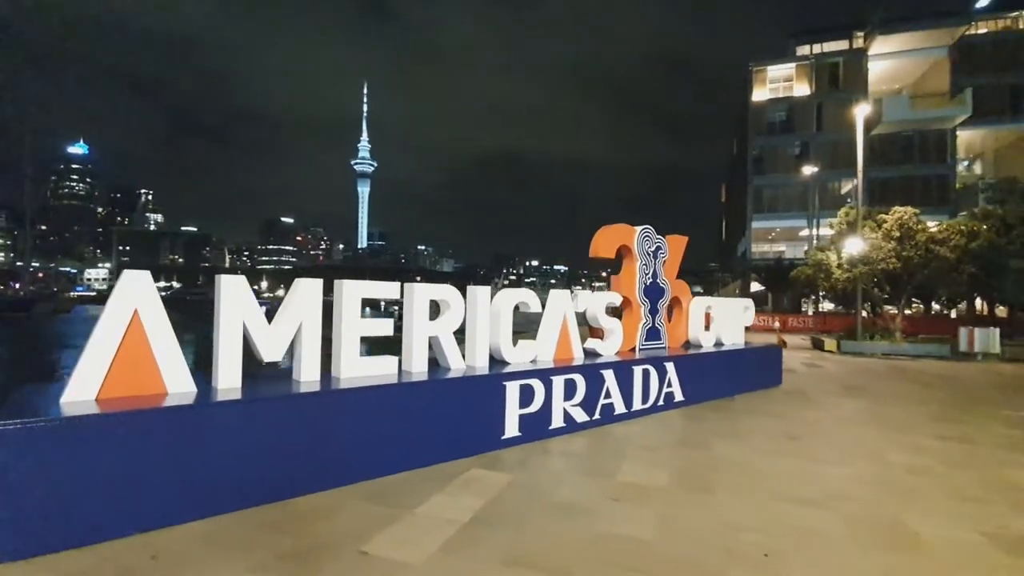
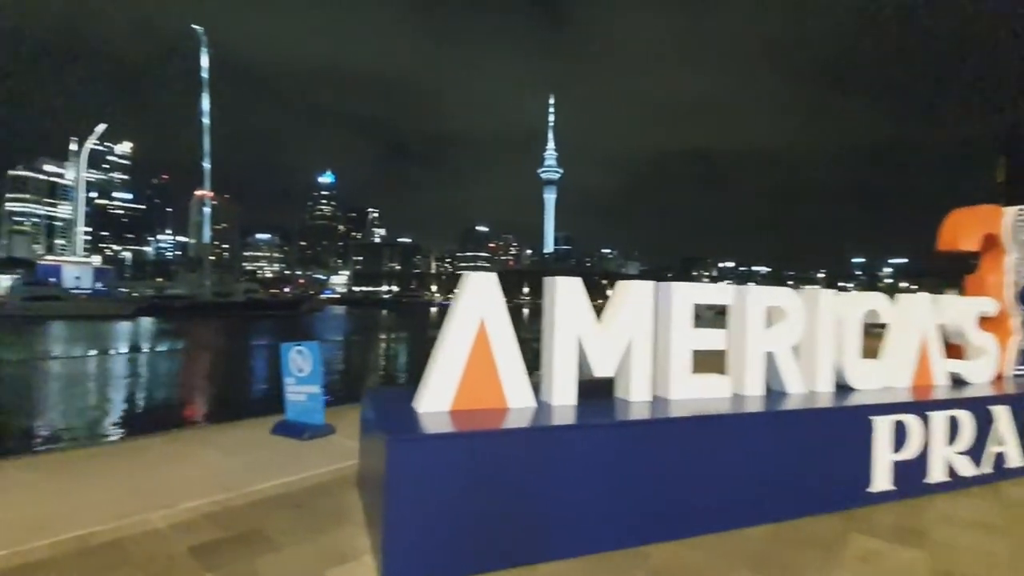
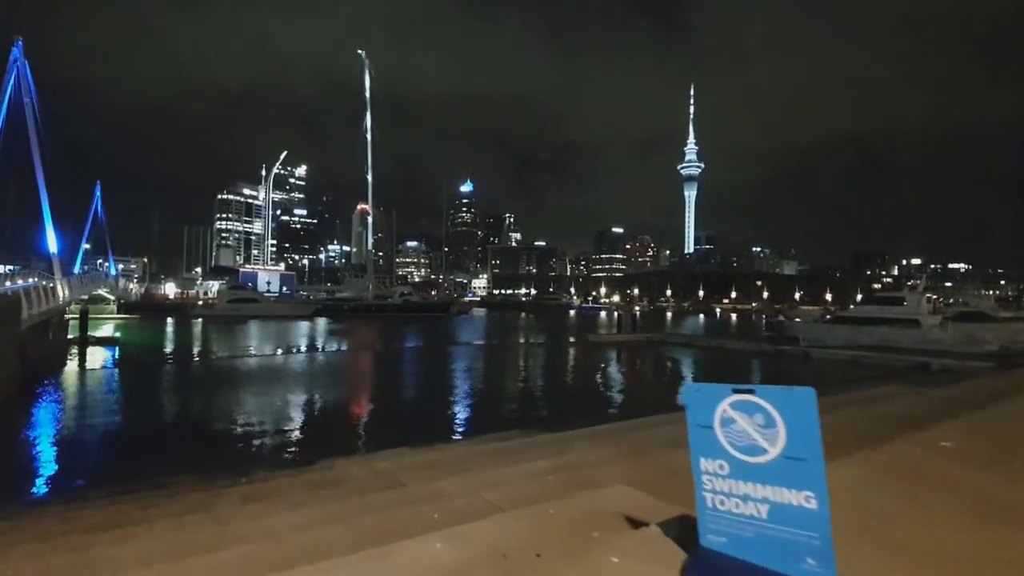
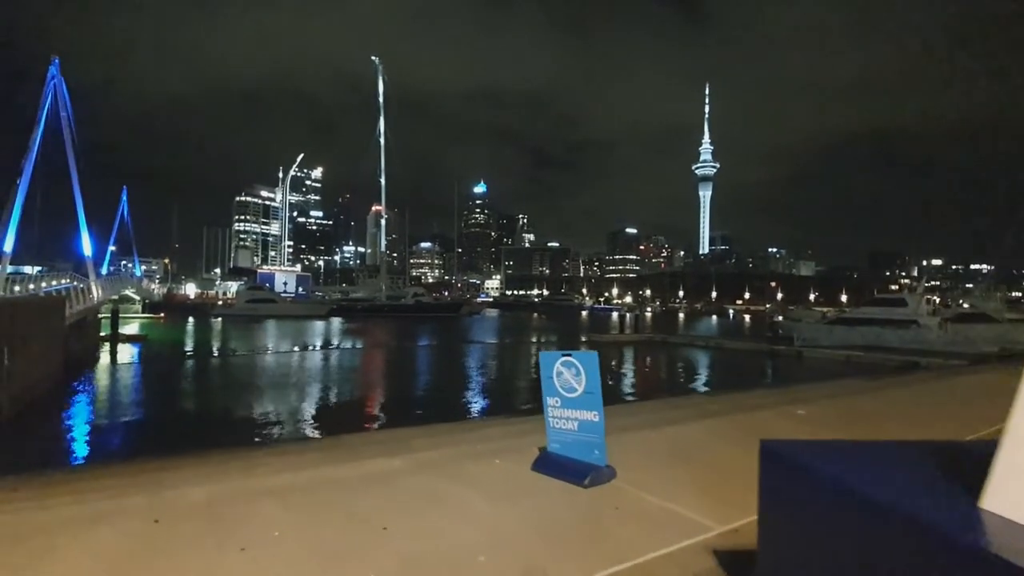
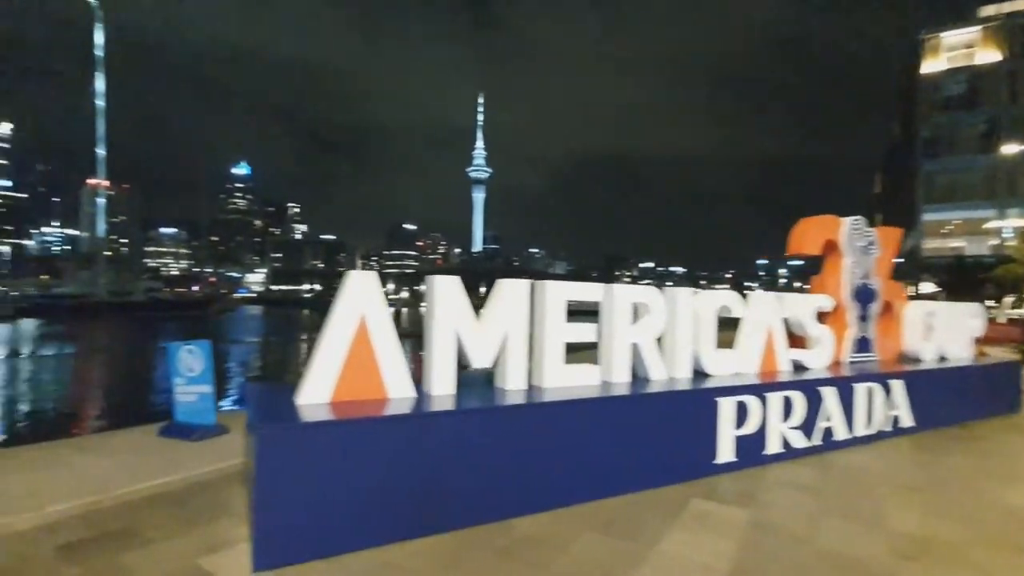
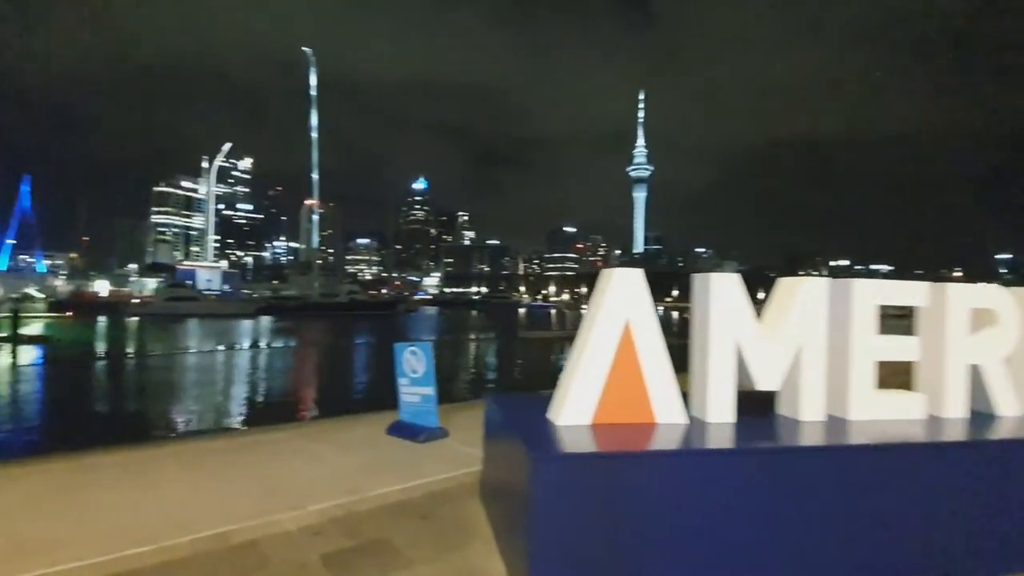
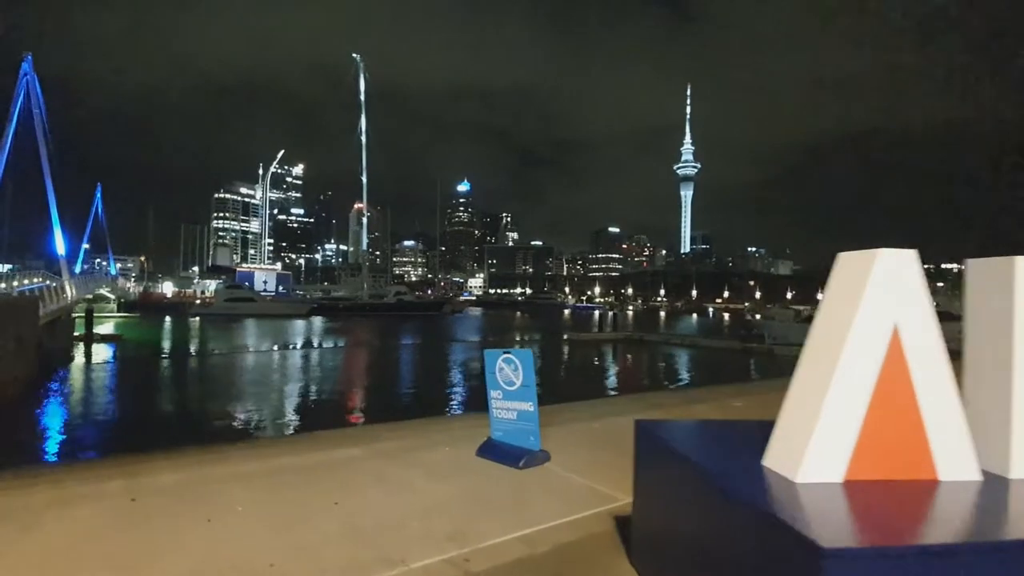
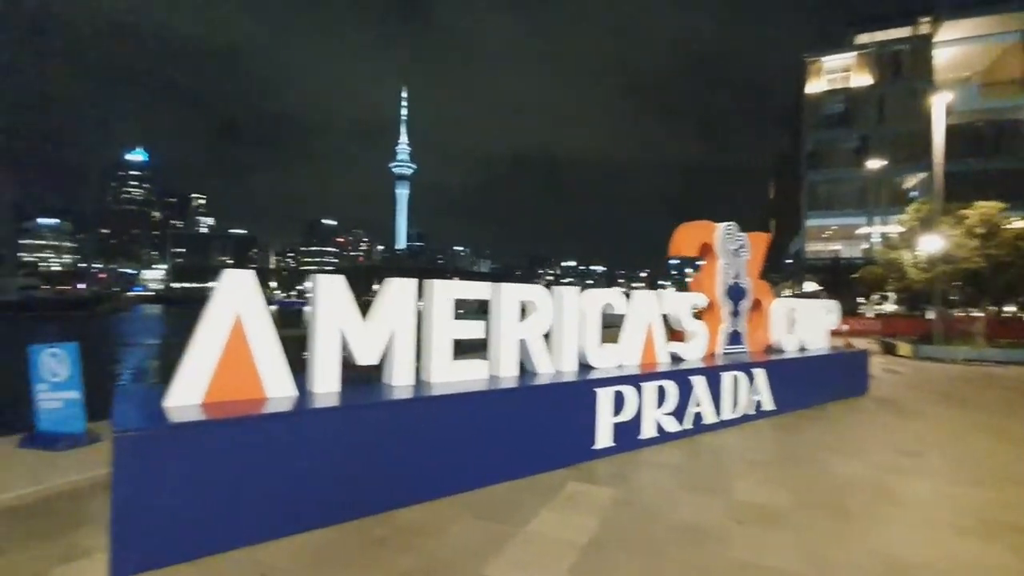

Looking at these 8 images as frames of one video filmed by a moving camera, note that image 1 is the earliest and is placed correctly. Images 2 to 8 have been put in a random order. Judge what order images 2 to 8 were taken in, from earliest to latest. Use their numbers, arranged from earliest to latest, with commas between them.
8, 5, 2, 6, 7, 4, 3
